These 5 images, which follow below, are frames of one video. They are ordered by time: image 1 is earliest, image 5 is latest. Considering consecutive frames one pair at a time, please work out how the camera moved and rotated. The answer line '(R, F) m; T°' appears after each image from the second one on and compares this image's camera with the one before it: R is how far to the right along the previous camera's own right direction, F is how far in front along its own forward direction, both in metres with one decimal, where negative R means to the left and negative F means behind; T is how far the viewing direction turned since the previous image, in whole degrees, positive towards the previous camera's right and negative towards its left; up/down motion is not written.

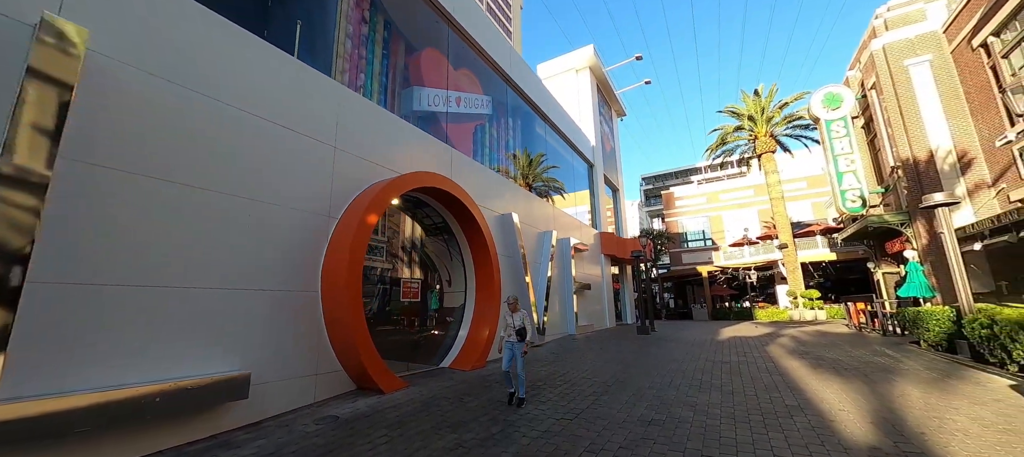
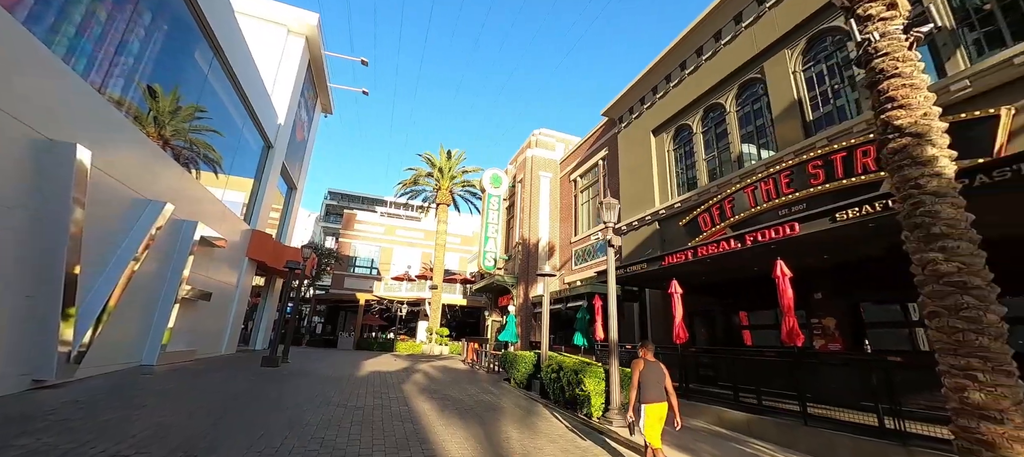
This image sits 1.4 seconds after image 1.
(+0.4, +0.9) m; +44°
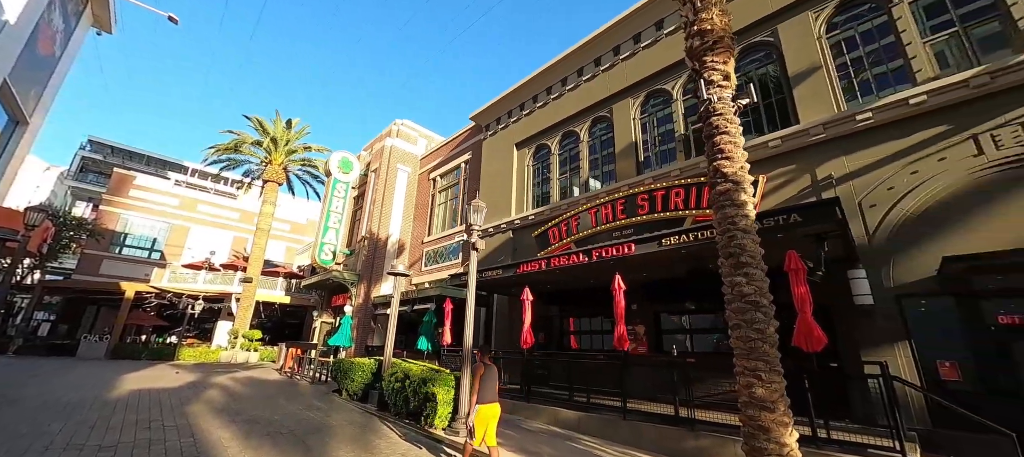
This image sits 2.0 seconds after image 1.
(-0.3, +0.4) m; +22°
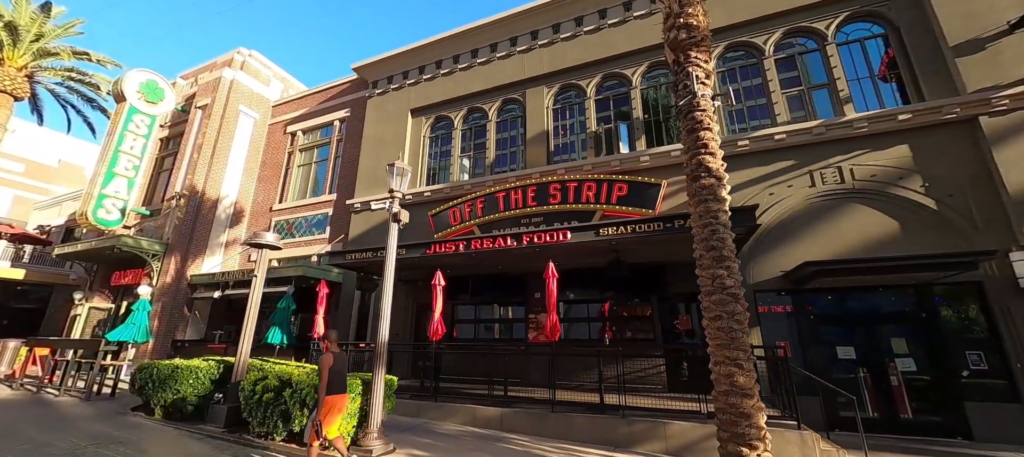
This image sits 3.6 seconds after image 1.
(-1.4, +1.1) m; +23°
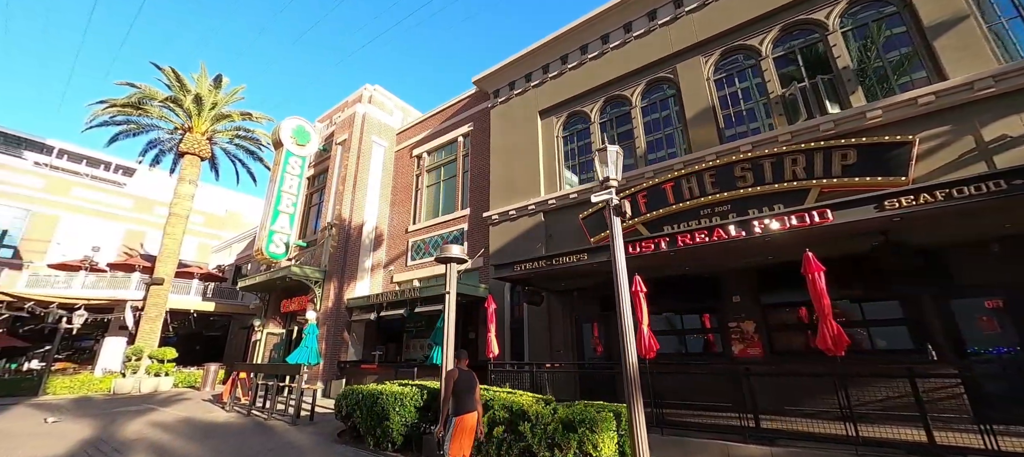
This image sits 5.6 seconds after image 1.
(-2.1, +0.9) m; -12°
